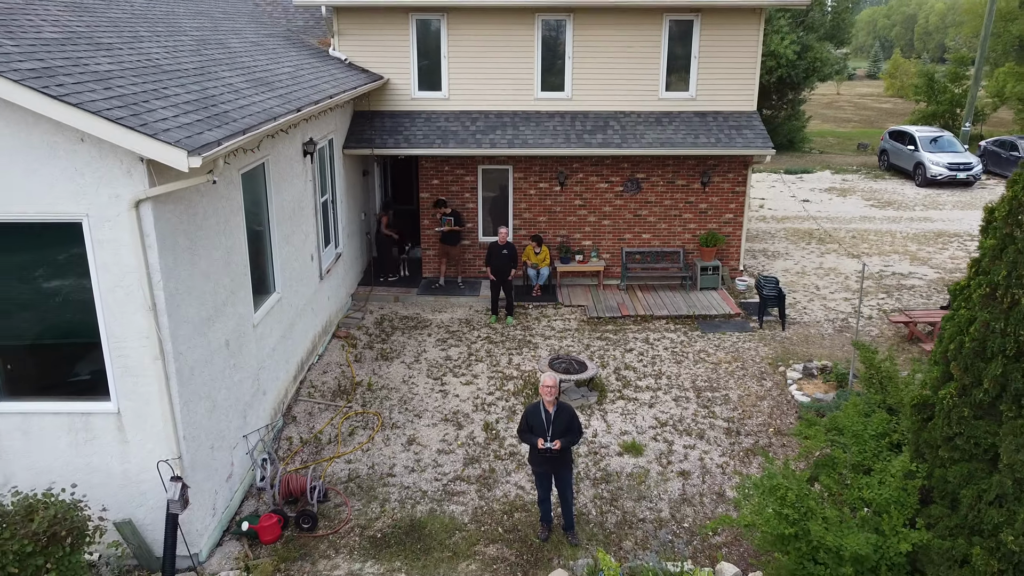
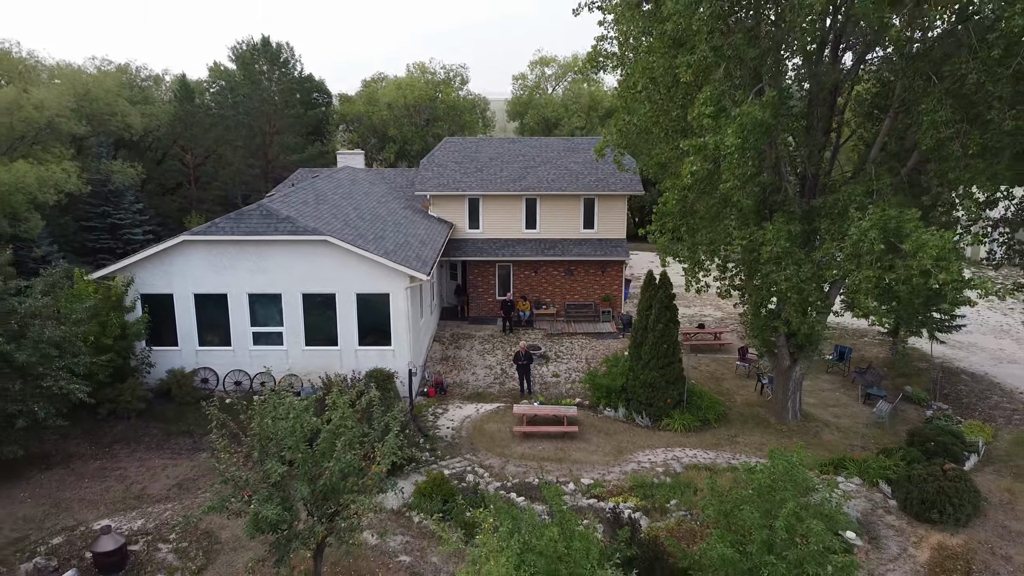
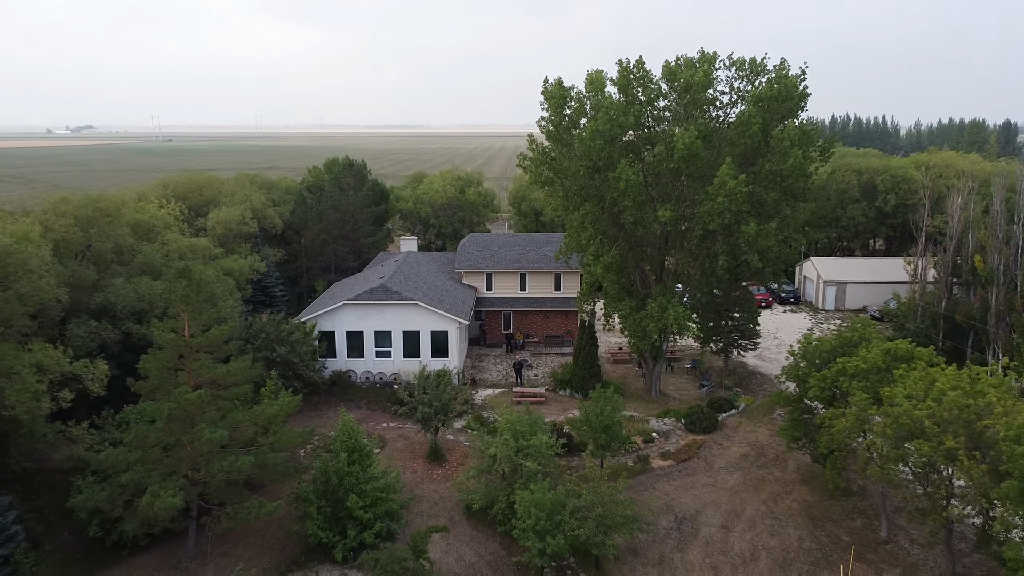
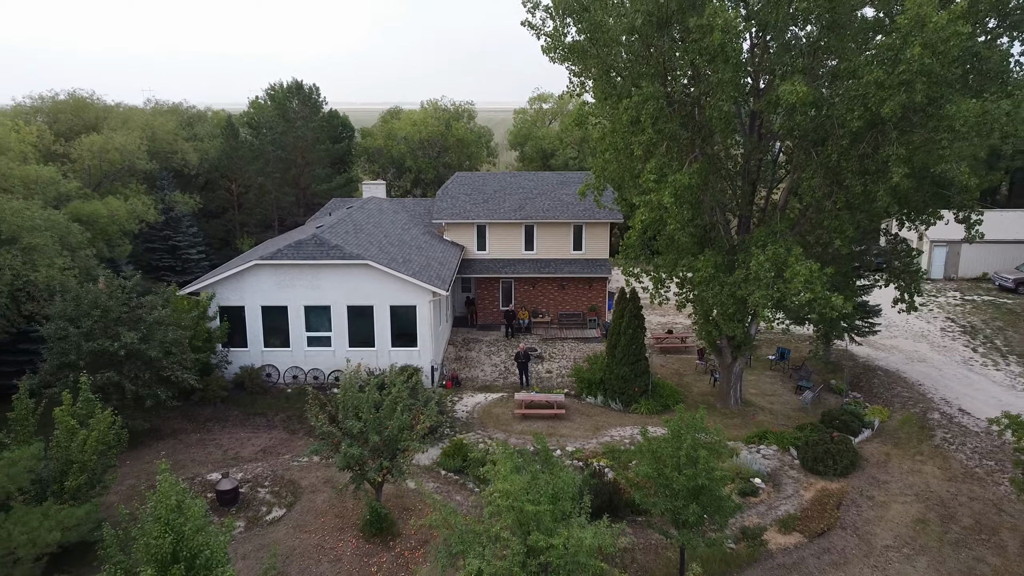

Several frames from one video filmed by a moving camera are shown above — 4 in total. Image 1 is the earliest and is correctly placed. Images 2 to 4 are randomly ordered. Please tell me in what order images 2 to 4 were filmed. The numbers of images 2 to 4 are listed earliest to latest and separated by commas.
2, 4, 3
